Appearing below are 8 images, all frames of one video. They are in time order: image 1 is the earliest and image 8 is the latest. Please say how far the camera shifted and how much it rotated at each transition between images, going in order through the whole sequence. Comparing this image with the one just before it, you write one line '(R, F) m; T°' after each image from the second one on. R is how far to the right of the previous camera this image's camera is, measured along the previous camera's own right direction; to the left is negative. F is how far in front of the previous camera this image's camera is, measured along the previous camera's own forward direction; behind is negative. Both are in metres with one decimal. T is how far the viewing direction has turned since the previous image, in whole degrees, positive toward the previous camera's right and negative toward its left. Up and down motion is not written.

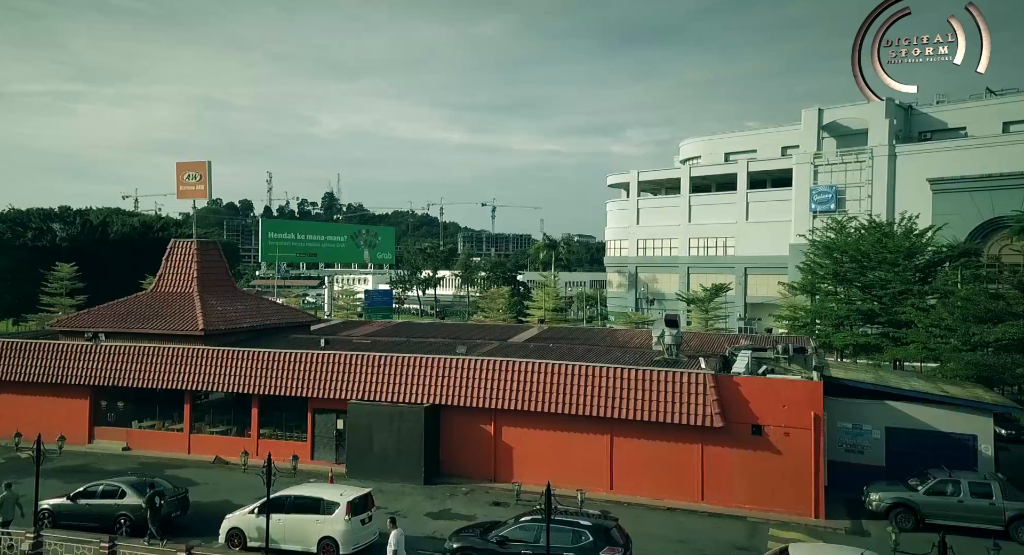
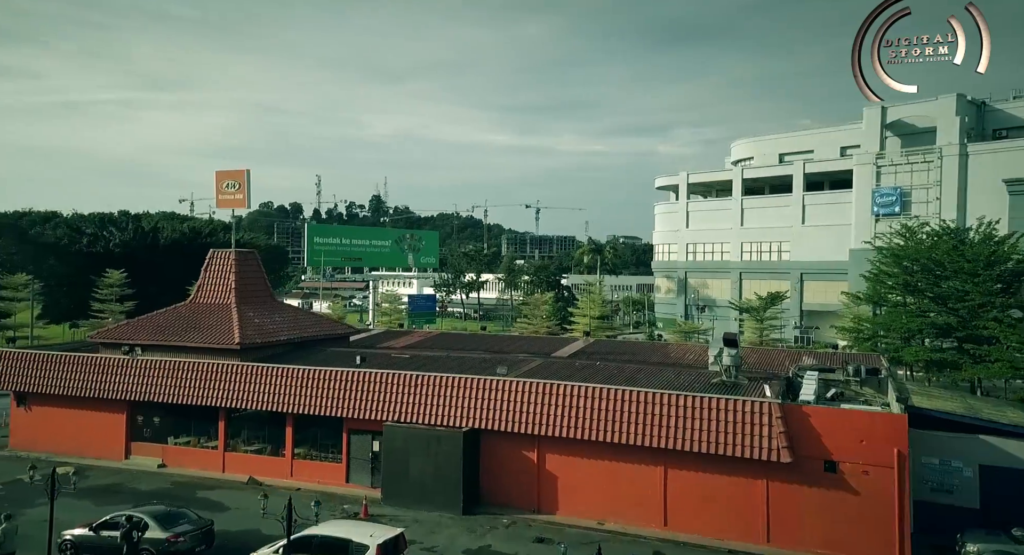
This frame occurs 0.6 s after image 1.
(0.0, +1.5) m; -3°
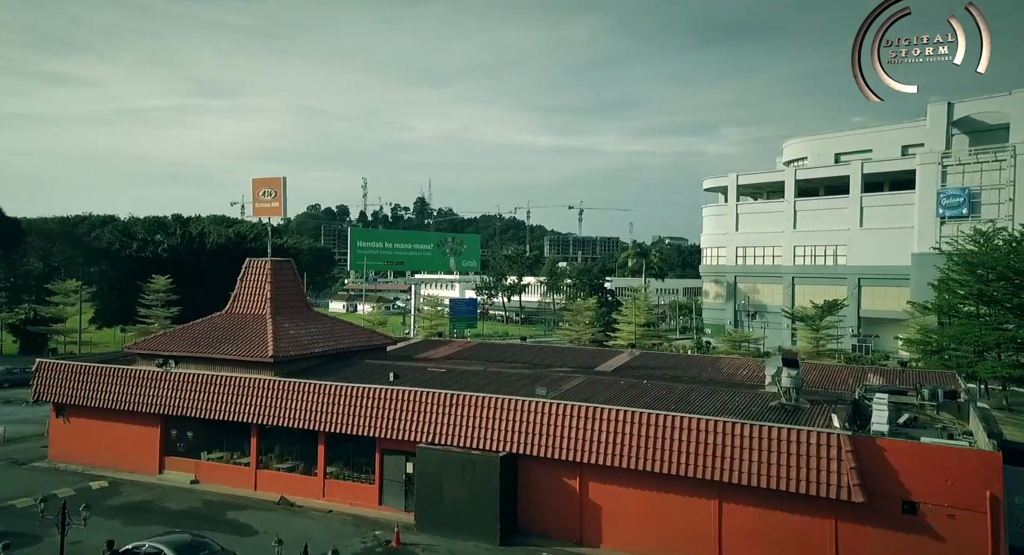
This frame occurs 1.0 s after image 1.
(+0.1, +1.4) m; -3°
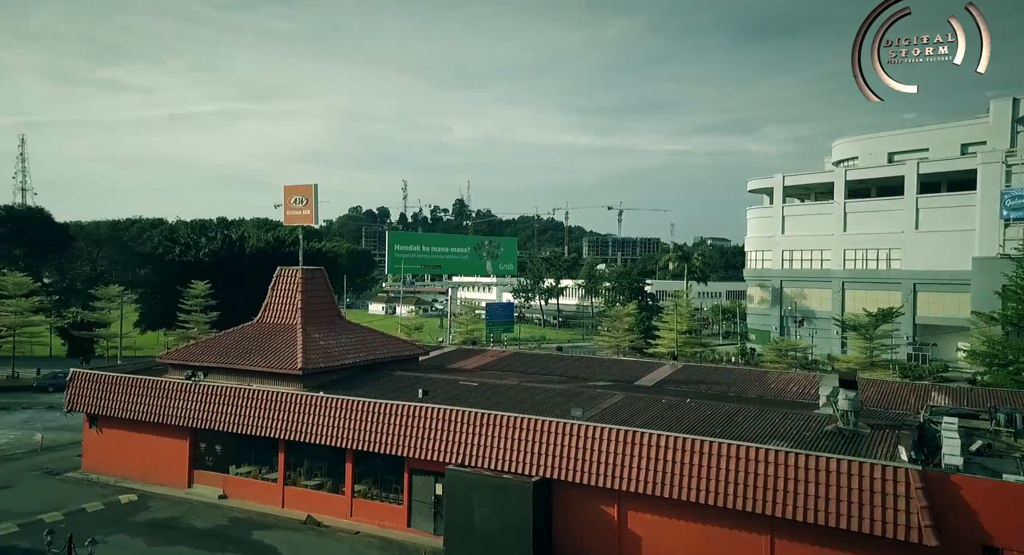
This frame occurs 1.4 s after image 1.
(+0.2, +1.2) m; -3°
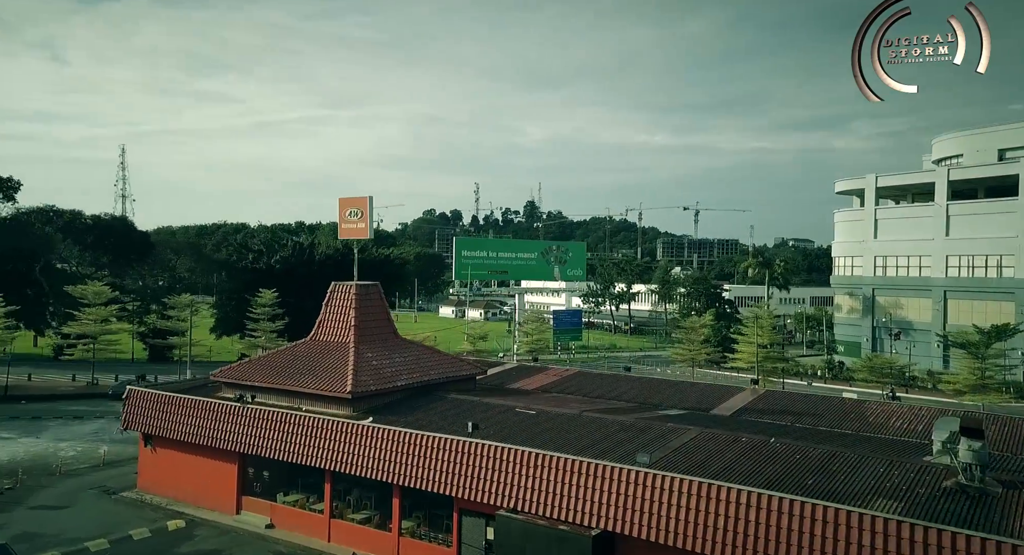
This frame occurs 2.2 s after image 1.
(+0.4, +2.4) m; -5°
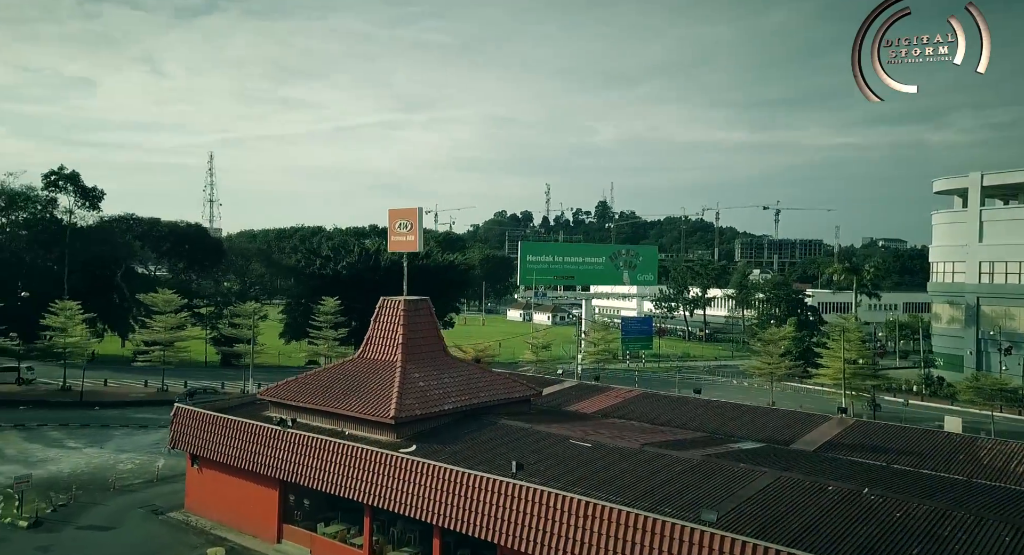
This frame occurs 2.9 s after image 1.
(+0.6, +2.5) m; -5°
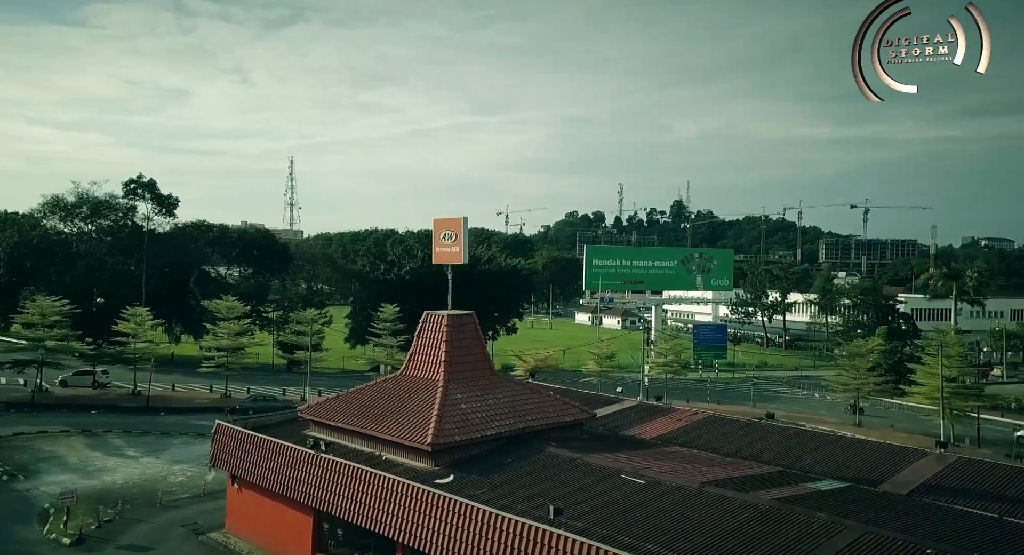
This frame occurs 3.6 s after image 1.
(+0.8, +2.6) m; -5°
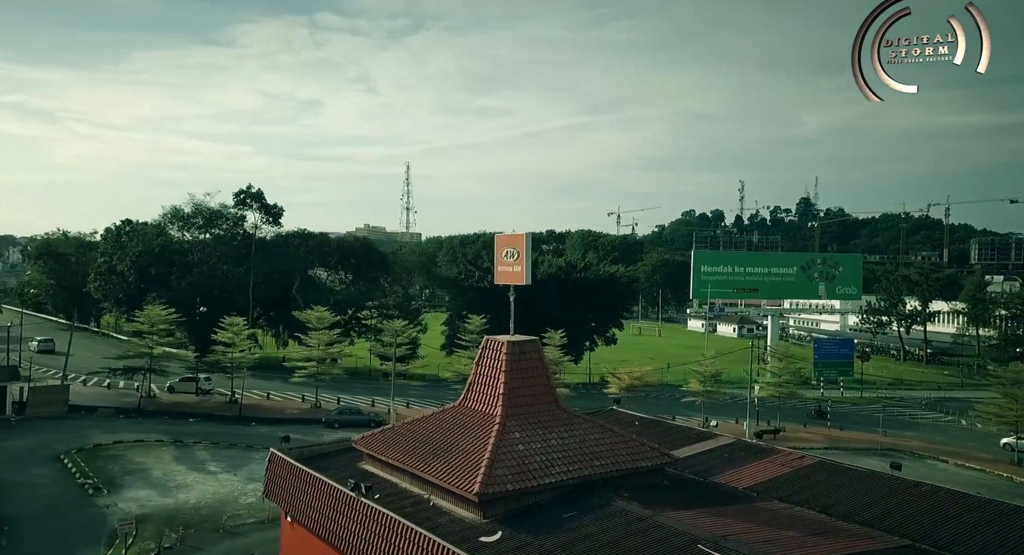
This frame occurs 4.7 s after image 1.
(+1.4, +4.3) m; -8°
